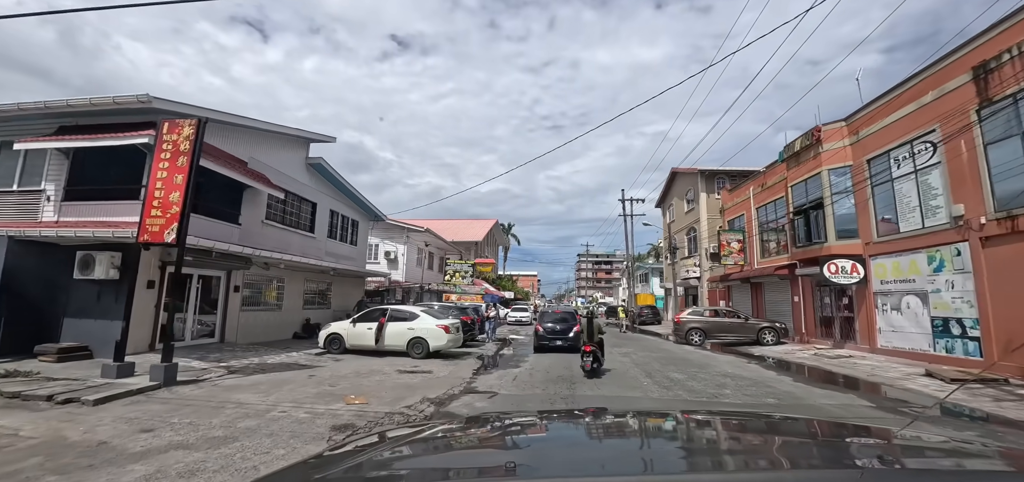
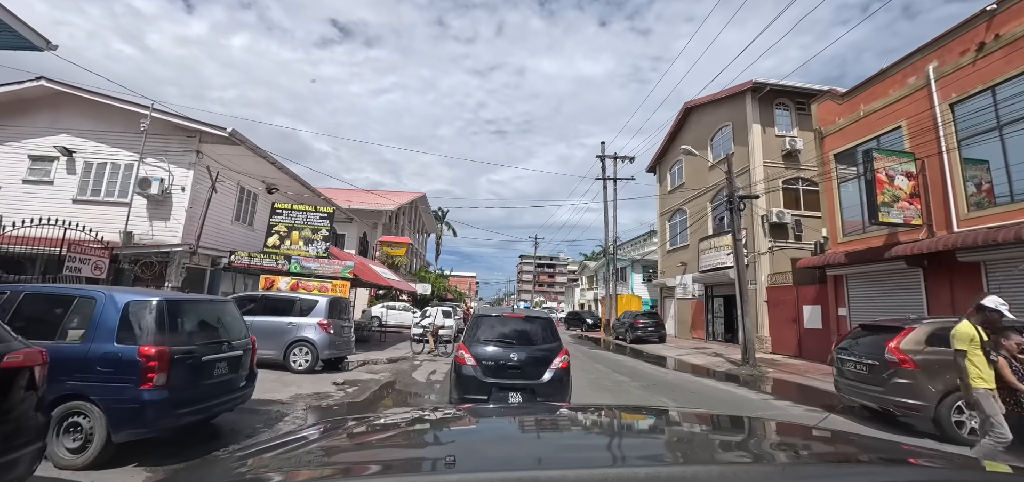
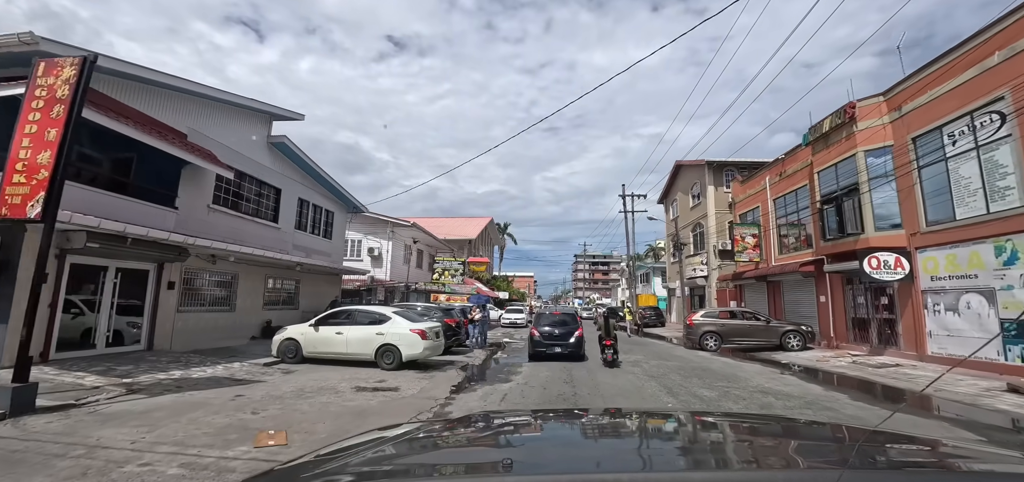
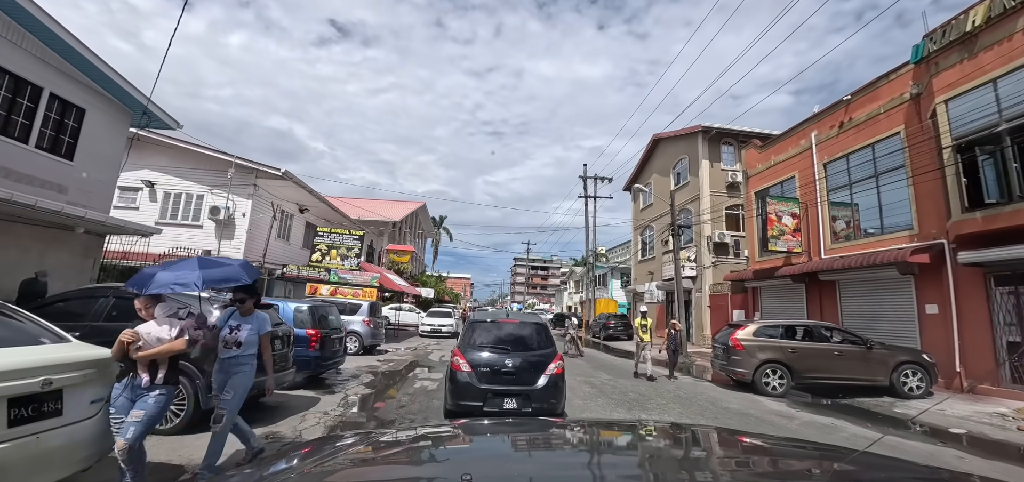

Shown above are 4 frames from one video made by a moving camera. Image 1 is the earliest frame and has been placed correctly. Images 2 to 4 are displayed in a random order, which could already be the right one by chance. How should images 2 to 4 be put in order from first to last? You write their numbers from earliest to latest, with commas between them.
3, 4, 2
